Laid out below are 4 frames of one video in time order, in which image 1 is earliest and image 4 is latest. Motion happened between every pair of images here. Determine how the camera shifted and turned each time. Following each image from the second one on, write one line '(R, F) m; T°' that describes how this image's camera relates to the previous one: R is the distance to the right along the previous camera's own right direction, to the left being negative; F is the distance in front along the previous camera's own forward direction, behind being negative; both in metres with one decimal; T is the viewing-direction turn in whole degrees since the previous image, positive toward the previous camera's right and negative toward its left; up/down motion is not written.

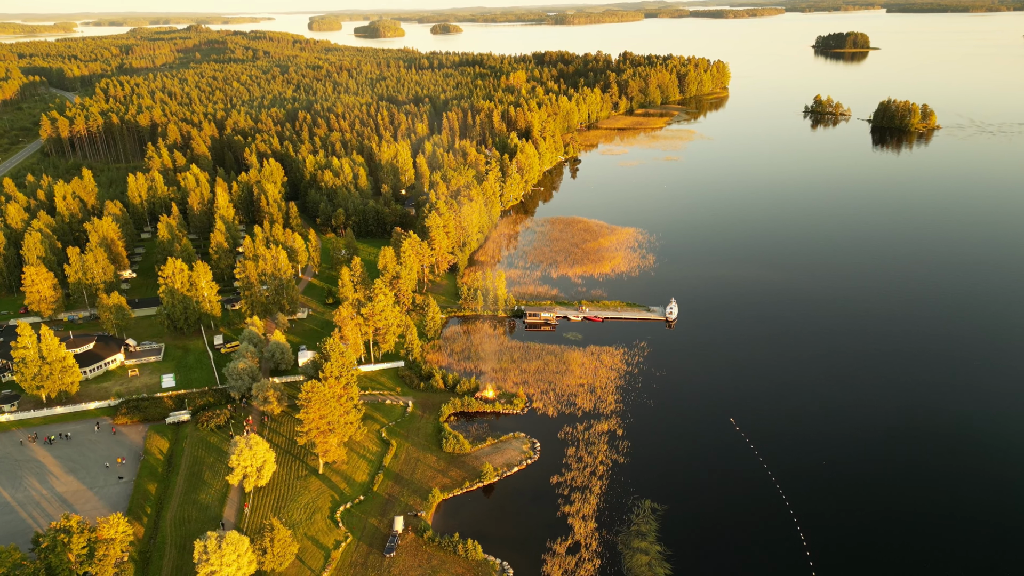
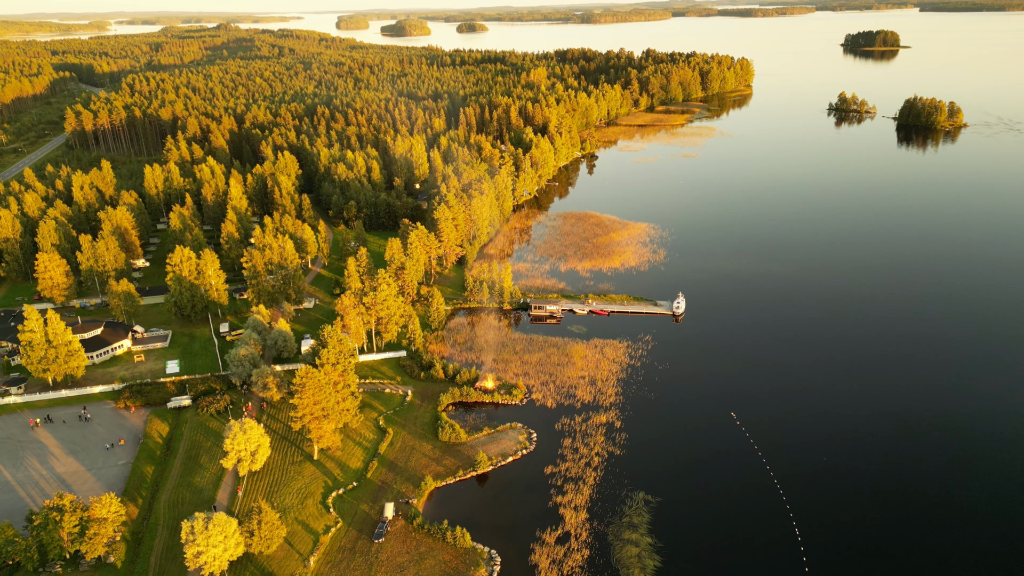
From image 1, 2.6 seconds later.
(+1.2, +0.3) m; -2°
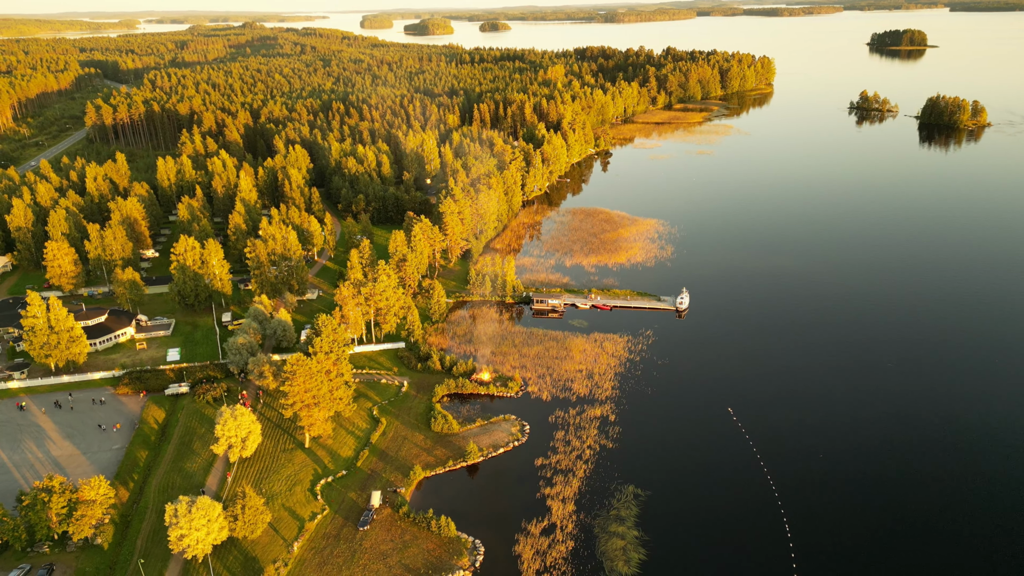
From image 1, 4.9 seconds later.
(+1.2, +0.2) m; -1°
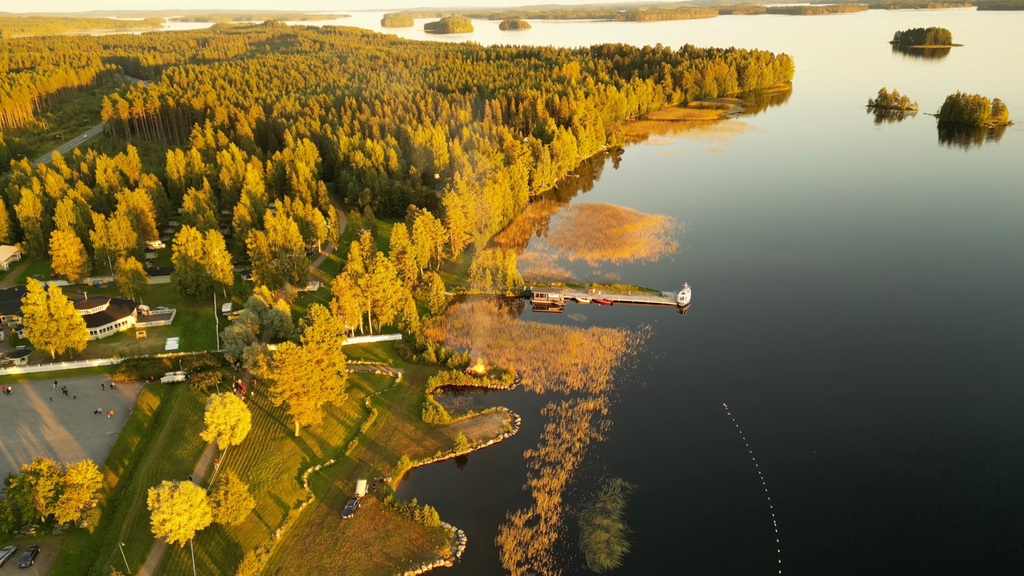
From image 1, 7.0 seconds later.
(+1.2, +0.2) m; -1°
